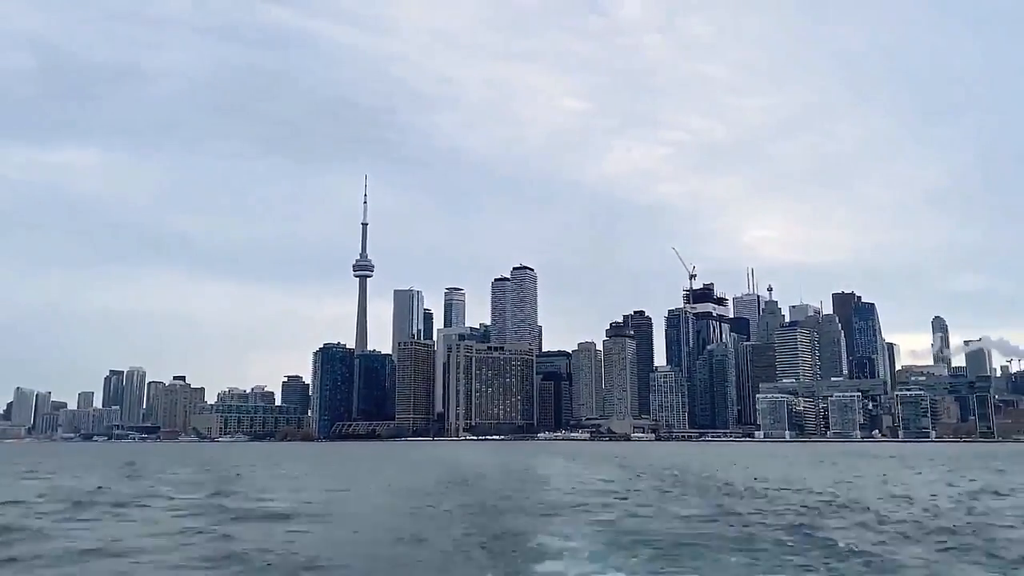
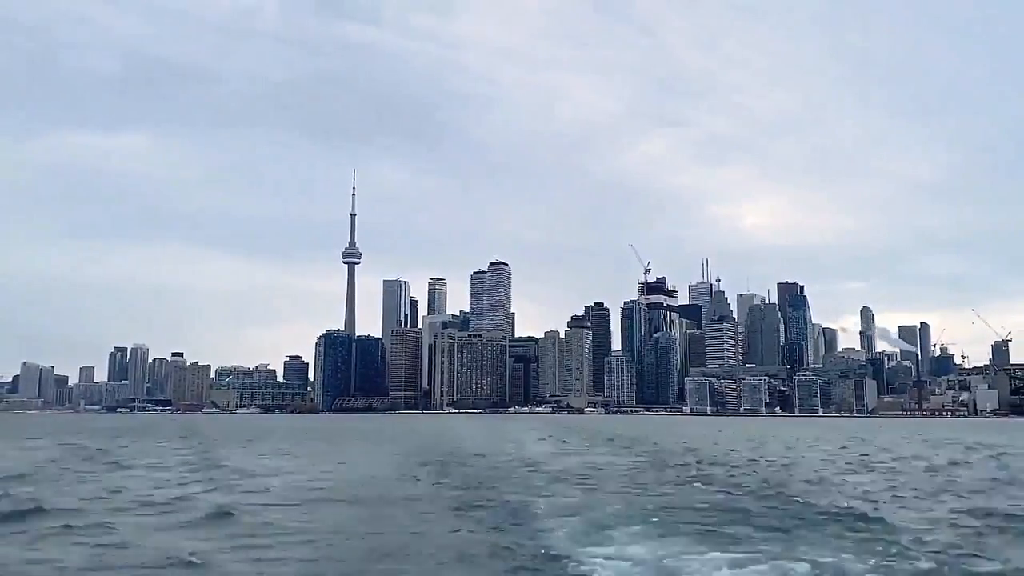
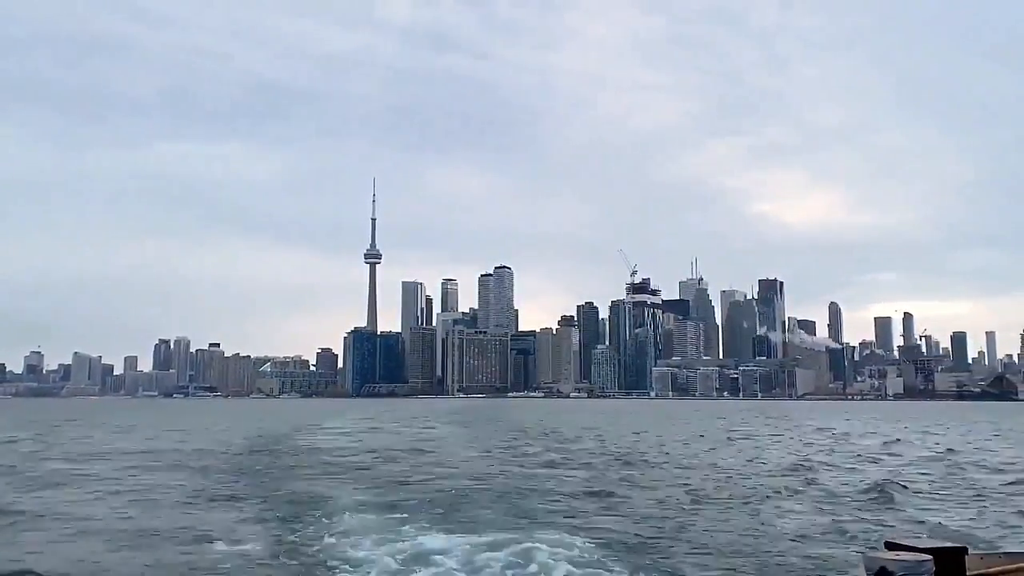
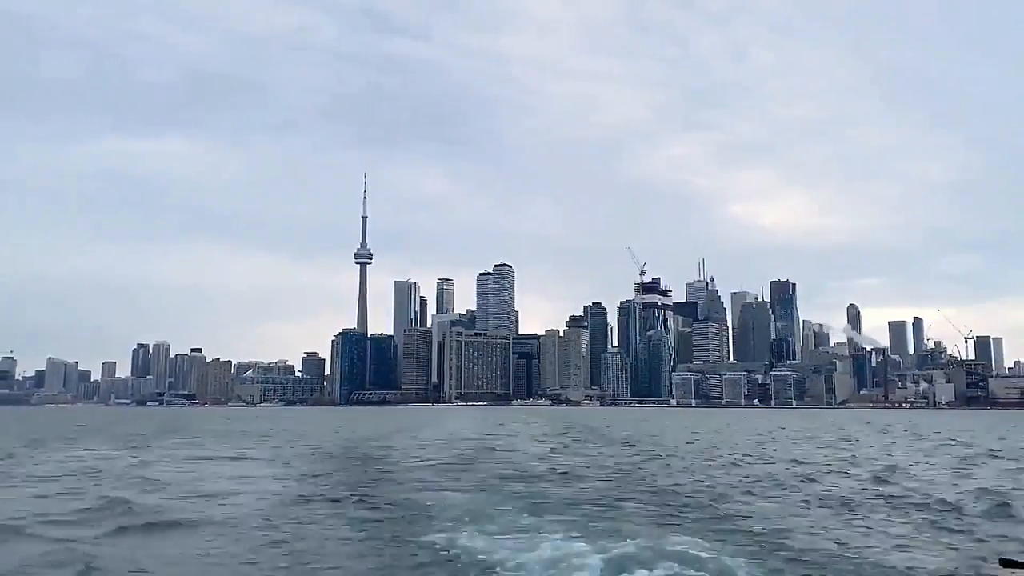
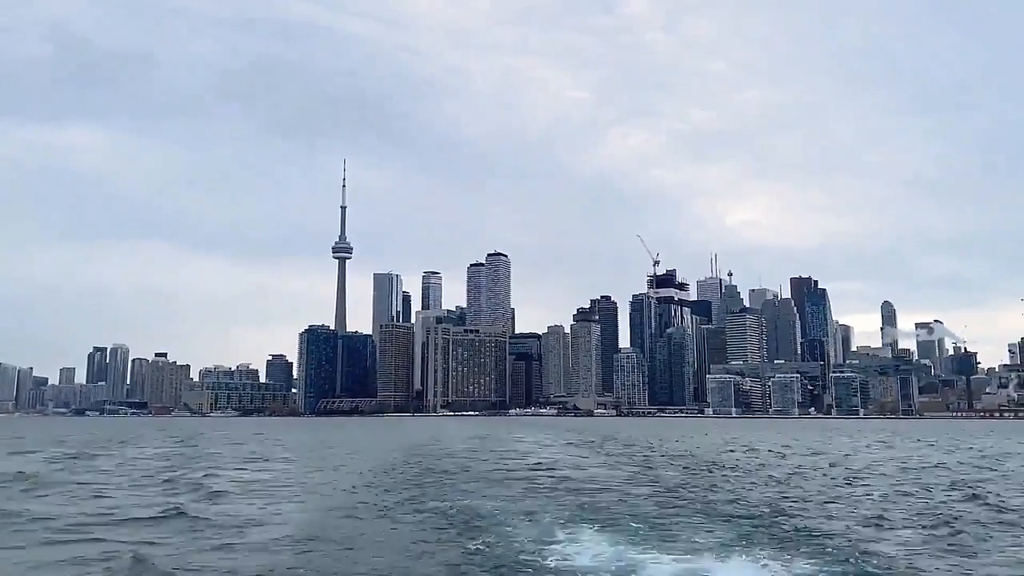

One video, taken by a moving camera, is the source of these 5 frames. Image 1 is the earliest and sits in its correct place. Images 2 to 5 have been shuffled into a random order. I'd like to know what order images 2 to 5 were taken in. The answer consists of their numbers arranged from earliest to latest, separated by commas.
5, 2, 4, 3
